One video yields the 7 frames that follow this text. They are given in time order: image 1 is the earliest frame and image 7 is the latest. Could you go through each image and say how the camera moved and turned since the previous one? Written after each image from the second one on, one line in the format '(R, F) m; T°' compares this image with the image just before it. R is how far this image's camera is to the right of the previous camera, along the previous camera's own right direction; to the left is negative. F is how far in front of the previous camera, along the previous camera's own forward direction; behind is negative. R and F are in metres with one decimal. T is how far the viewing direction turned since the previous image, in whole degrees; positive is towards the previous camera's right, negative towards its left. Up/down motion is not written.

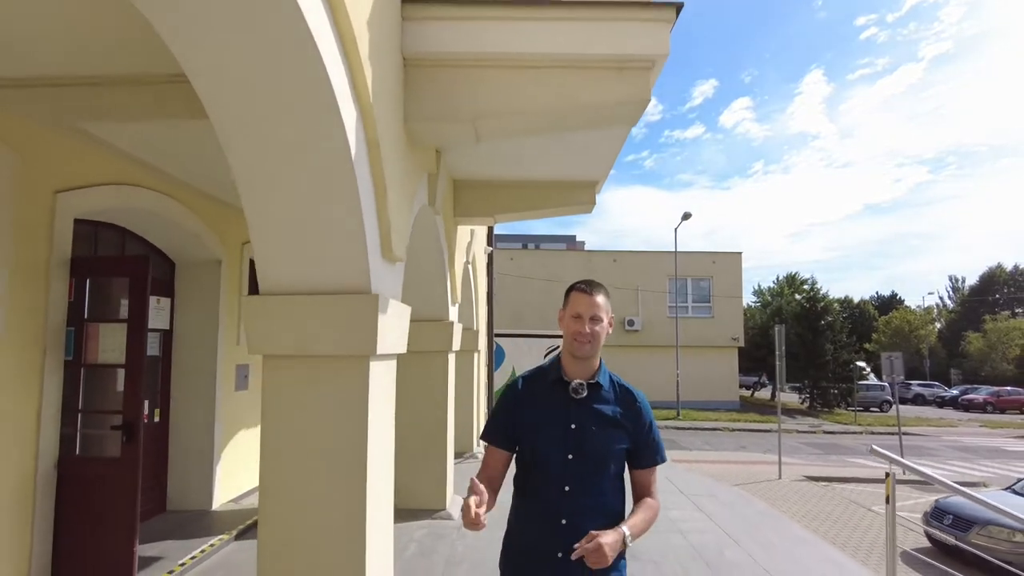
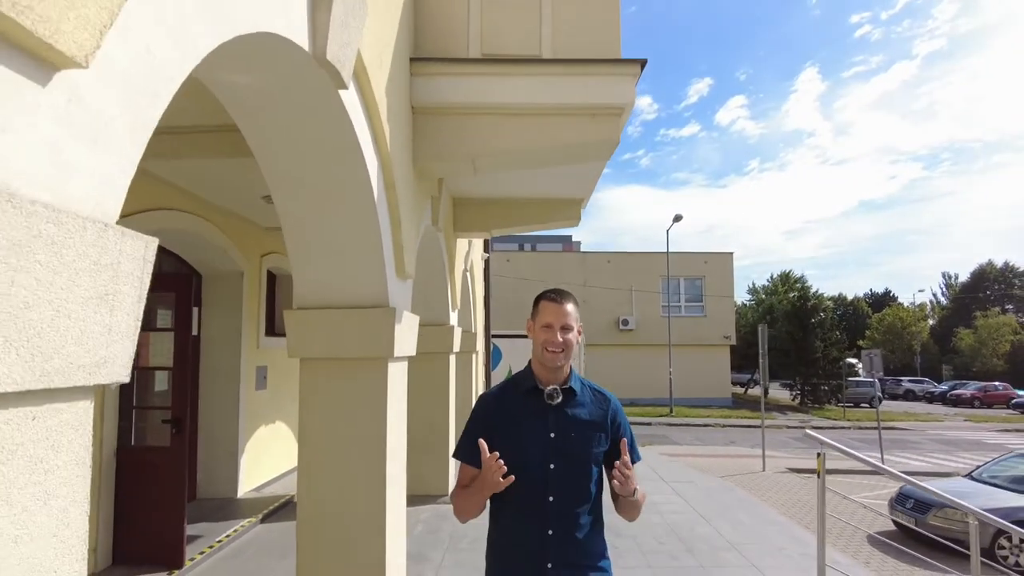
(0.0, -0.7) m; 0°
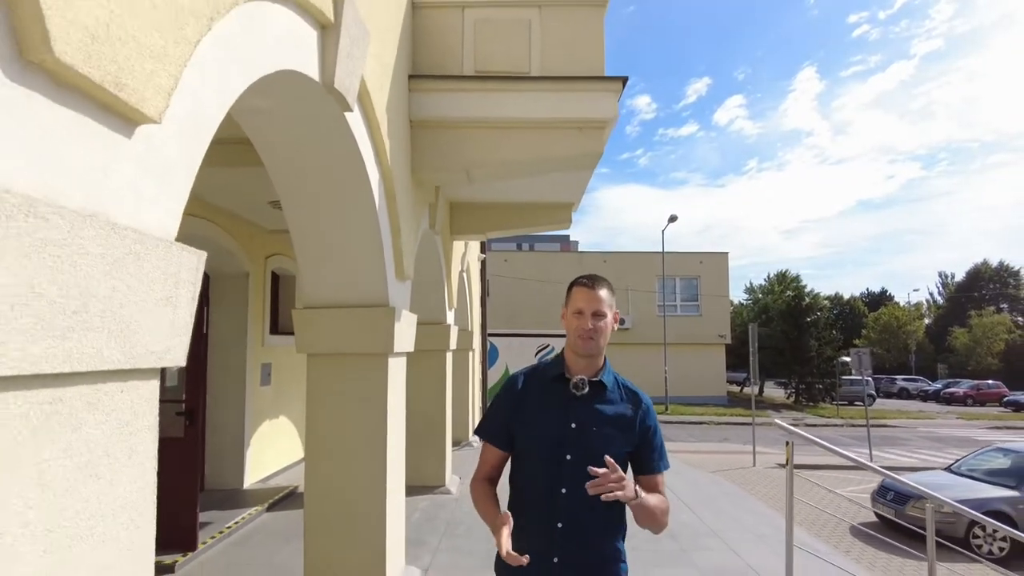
(+0.1, -0.3) m; 0°
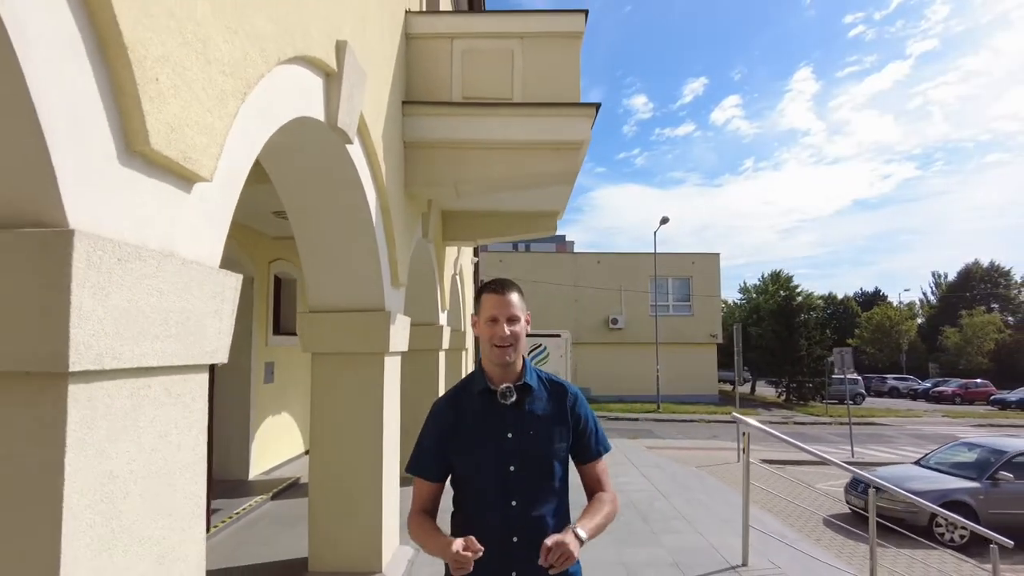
(+0.1, -0.5) m; 0°
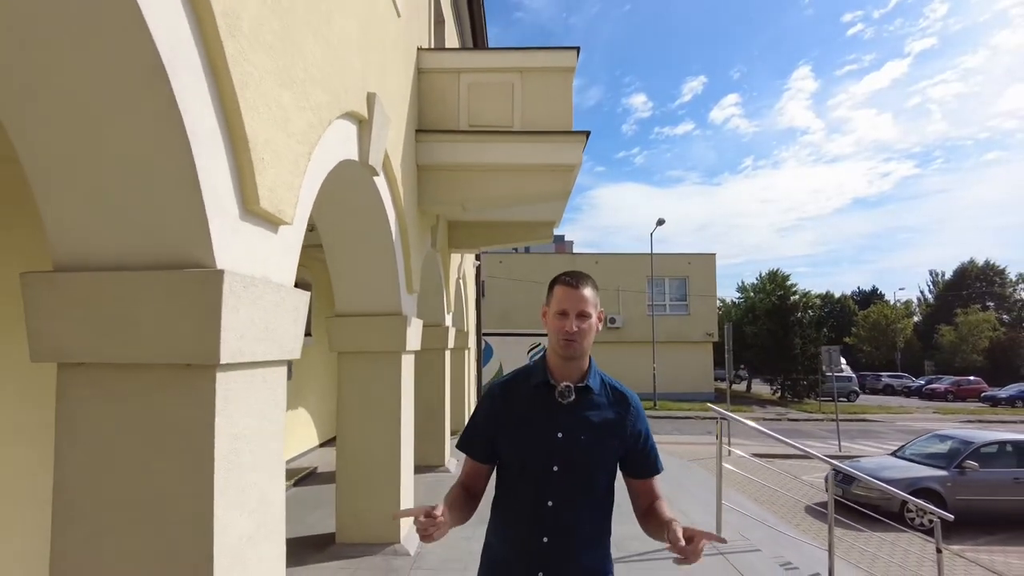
(0.0, -0.6) m; 0°
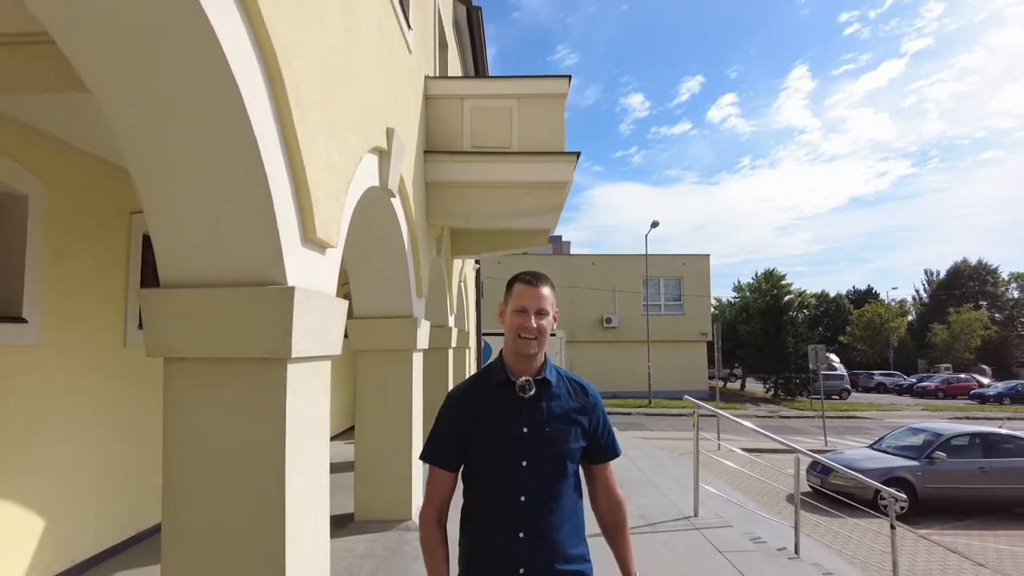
(0.0, -0.6) m; 0°
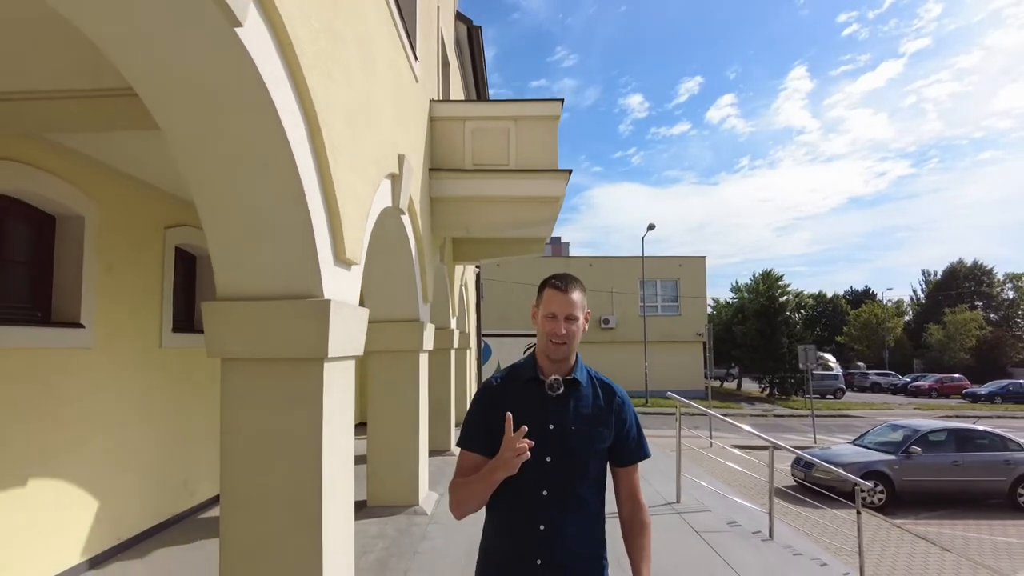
(0.0, -0.6) m; 0°
